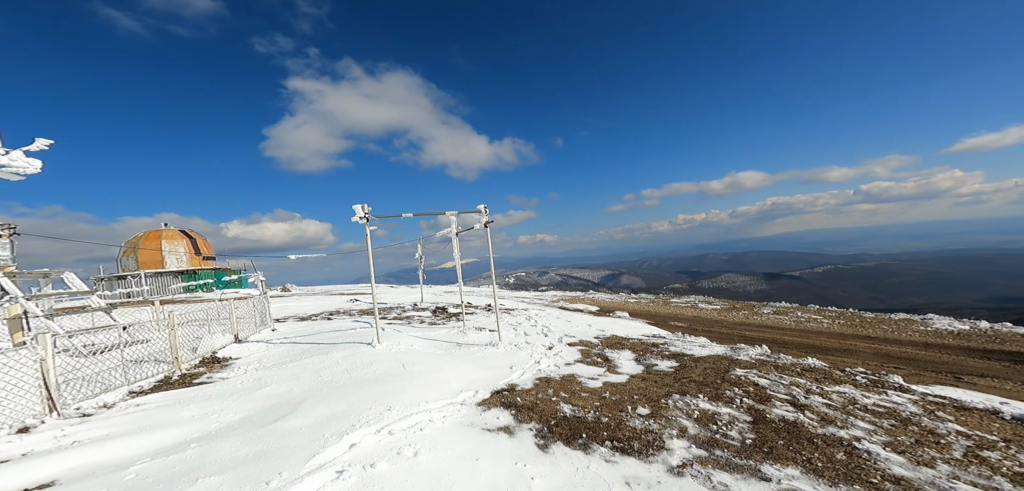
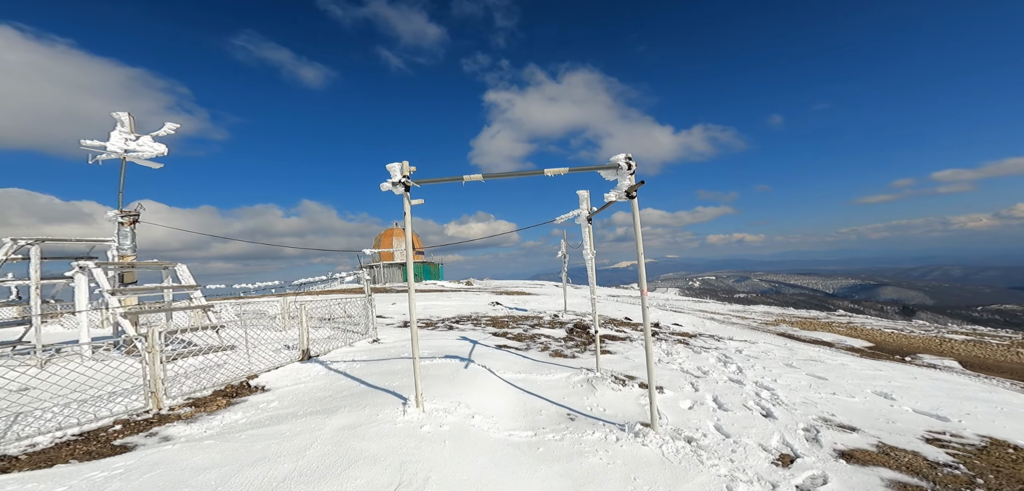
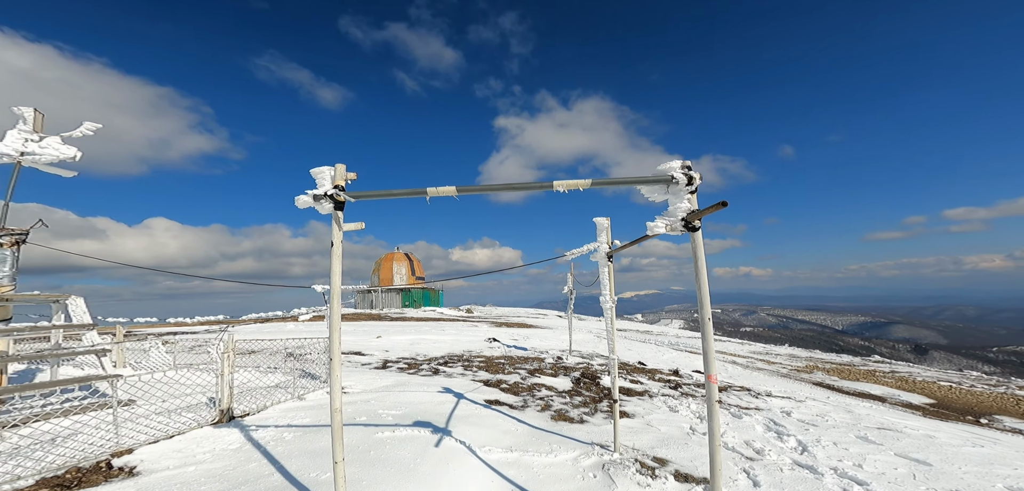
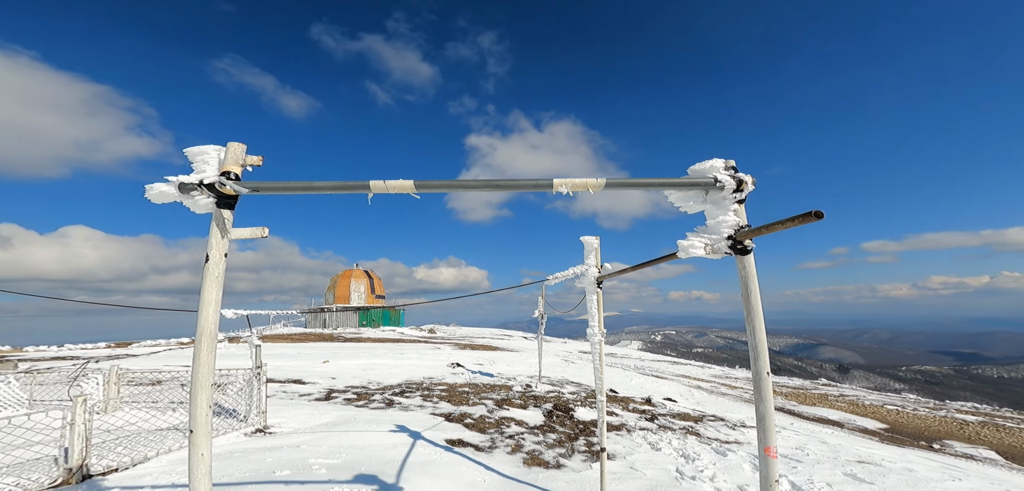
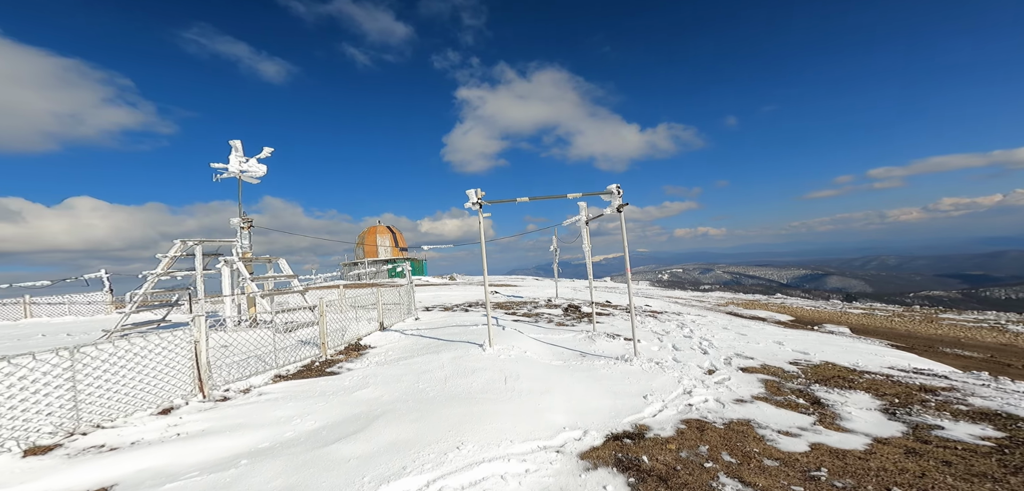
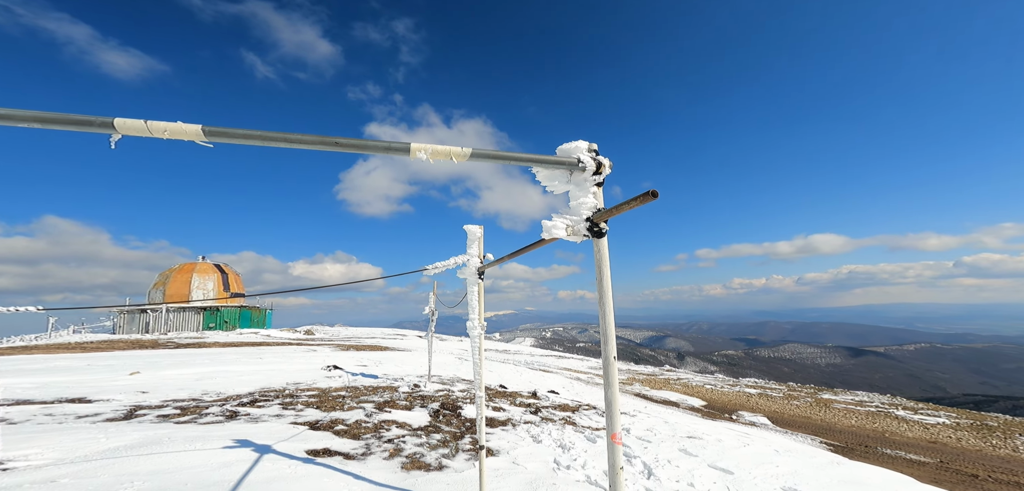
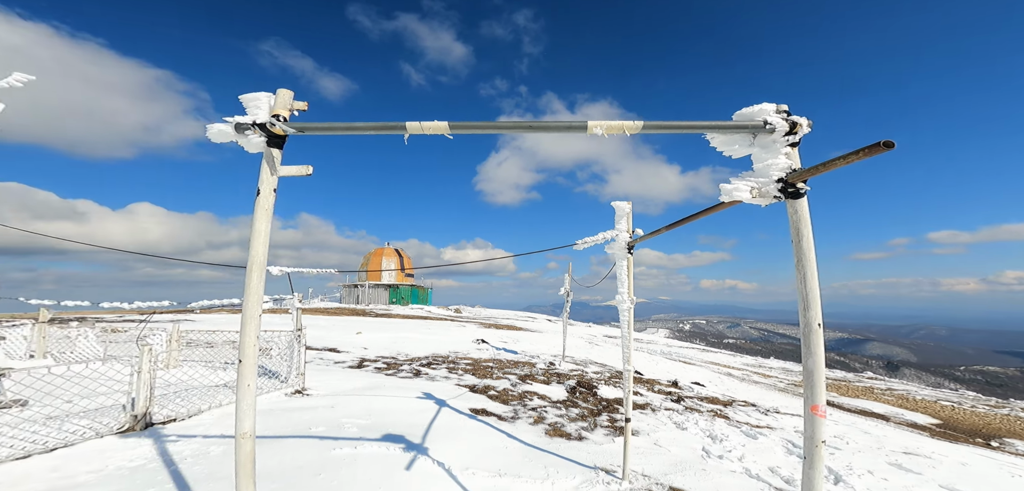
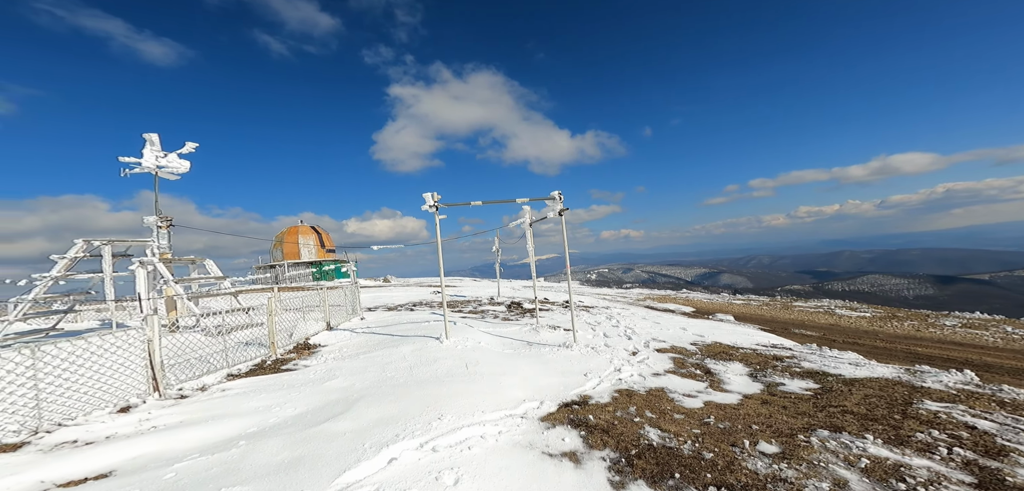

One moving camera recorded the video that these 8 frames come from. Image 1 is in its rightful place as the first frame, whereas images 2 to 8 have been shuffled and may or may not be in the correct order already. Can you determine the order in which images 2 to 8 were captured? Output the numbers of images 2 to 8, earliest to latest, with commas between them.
8, 5, 2, 3, 4, 6, 7
